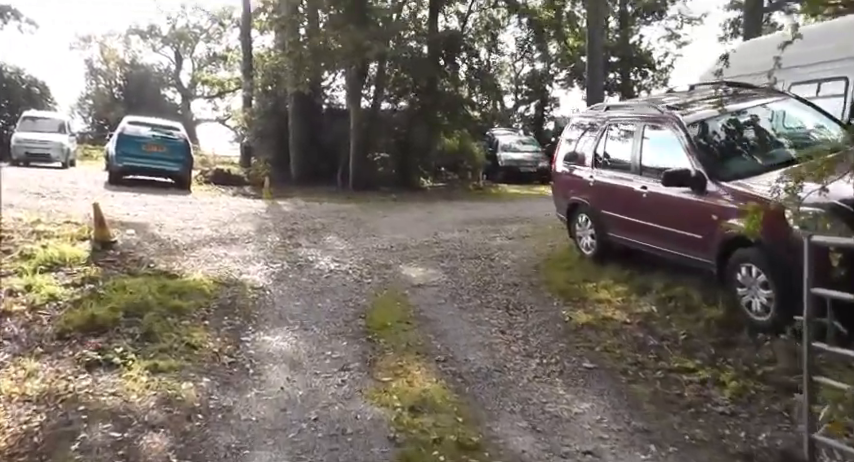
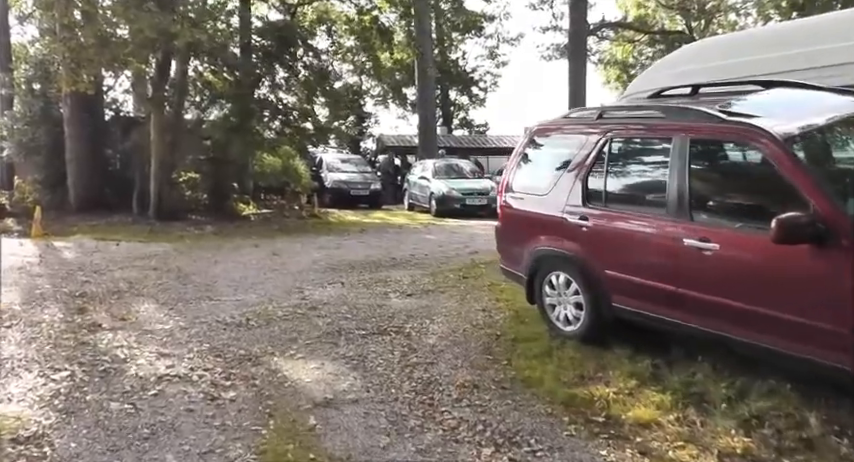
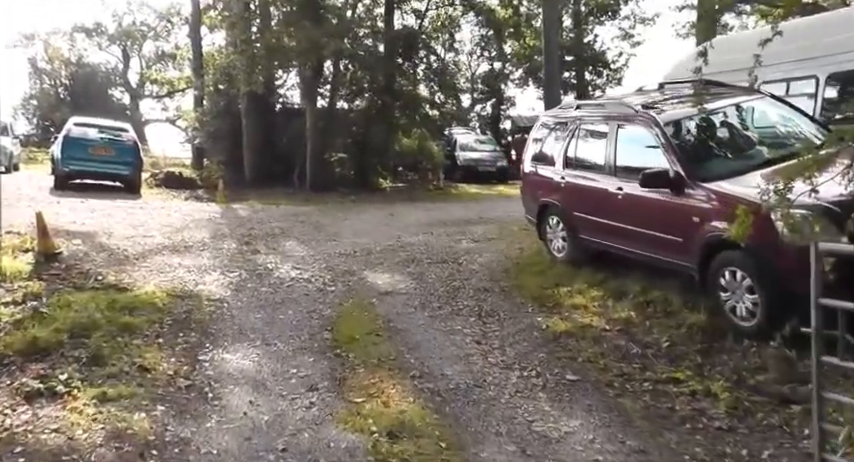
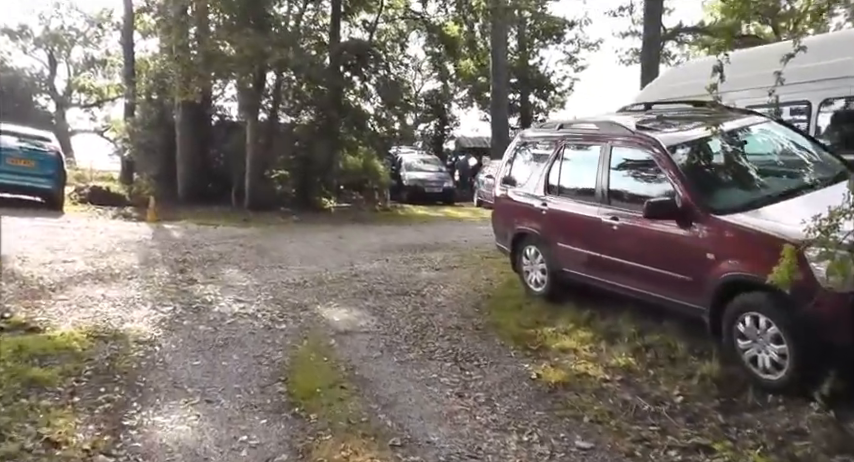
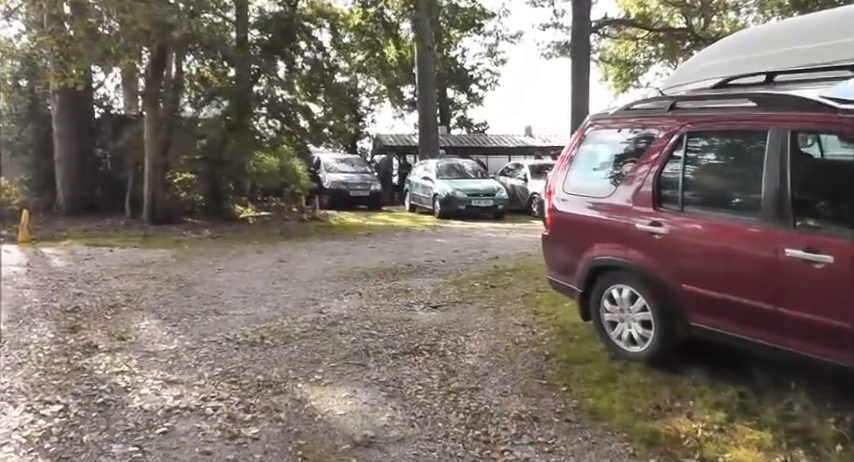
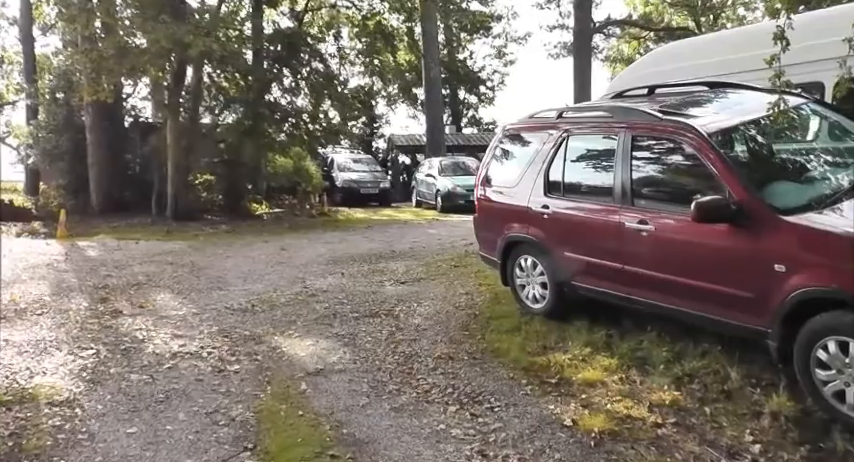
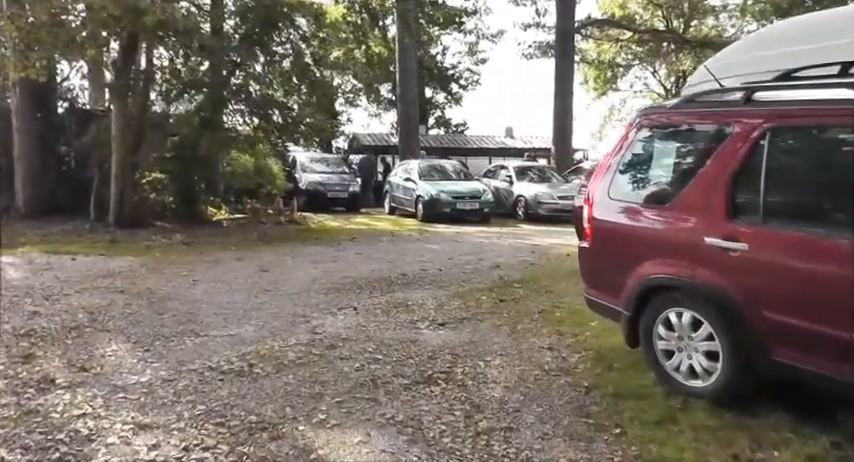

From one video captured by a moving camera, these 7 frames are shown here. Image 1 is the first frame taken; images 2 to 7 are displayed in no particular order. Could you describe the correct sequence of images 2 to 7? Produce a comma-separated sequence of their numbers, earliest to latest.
3, 4, 6, 2, 5, 7
